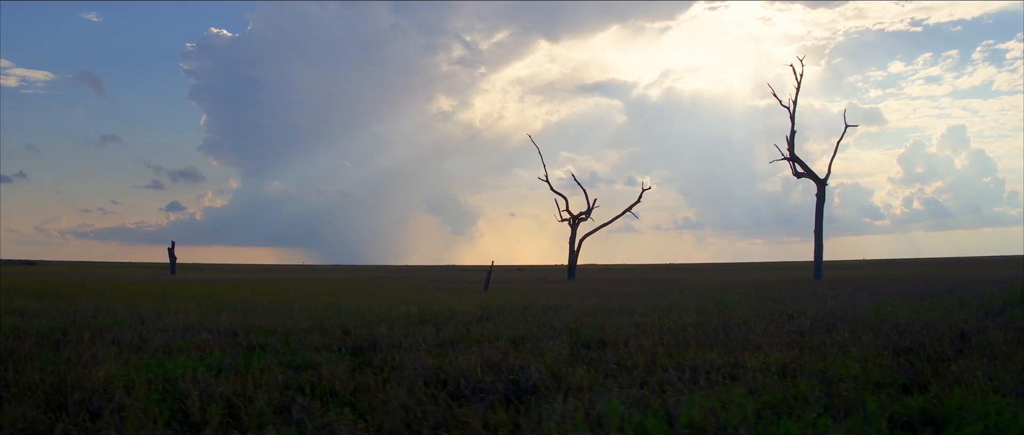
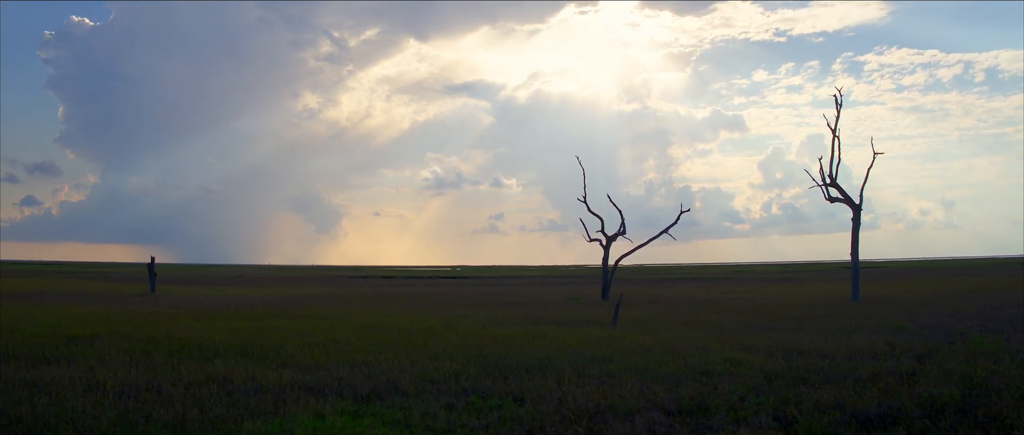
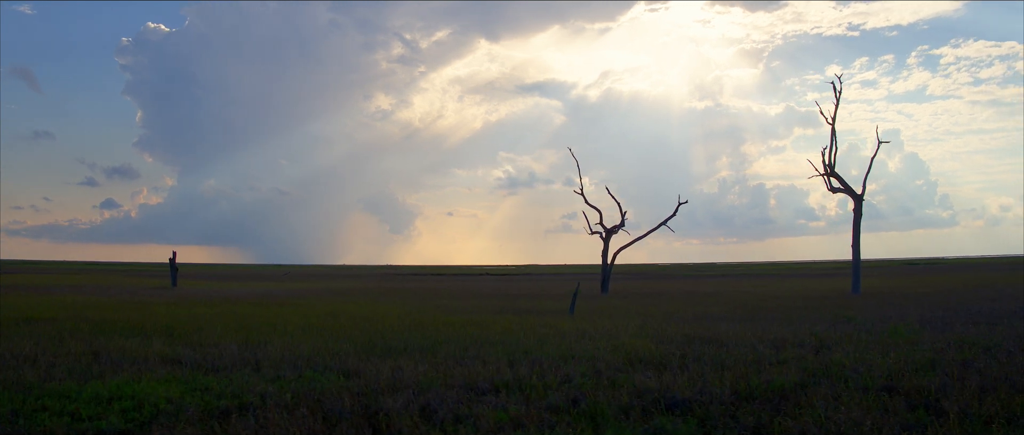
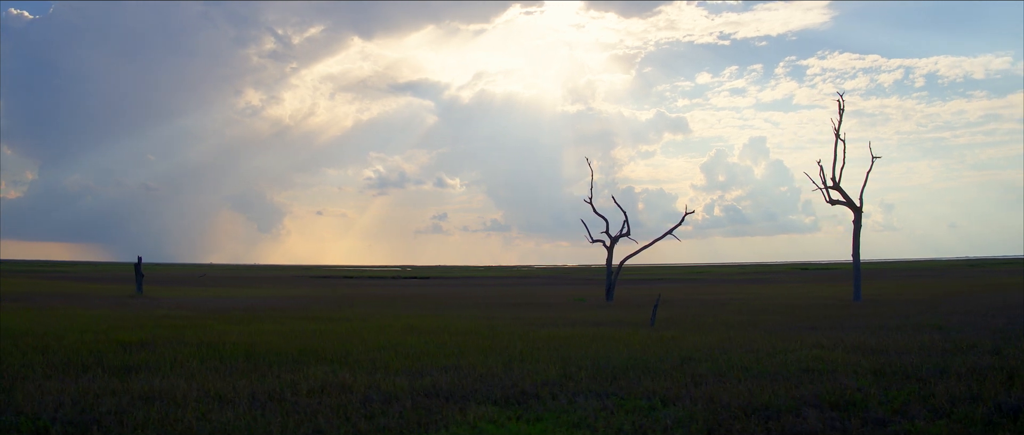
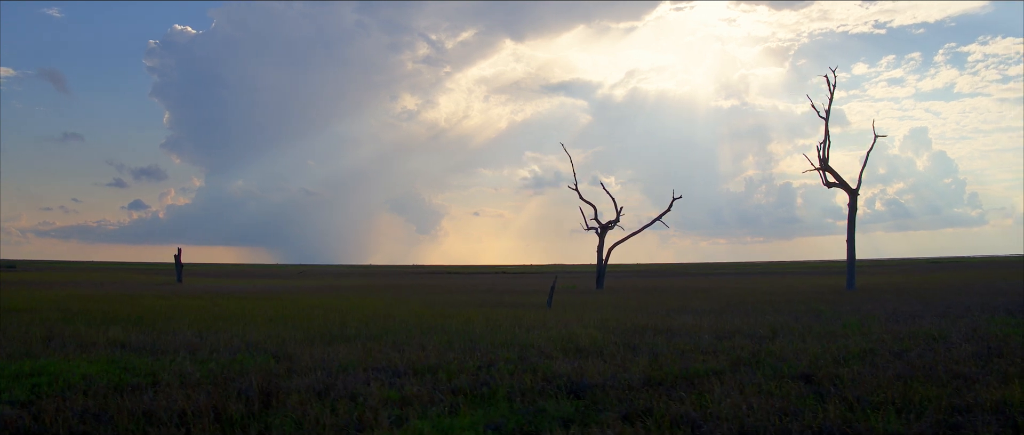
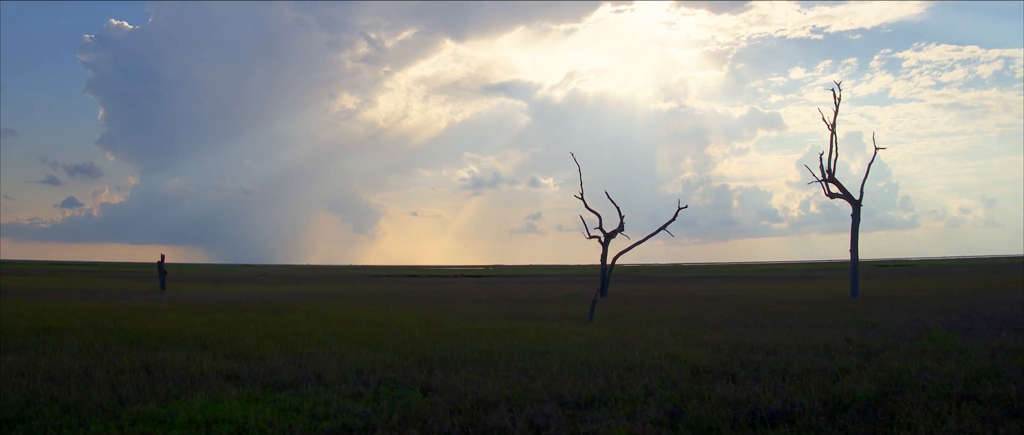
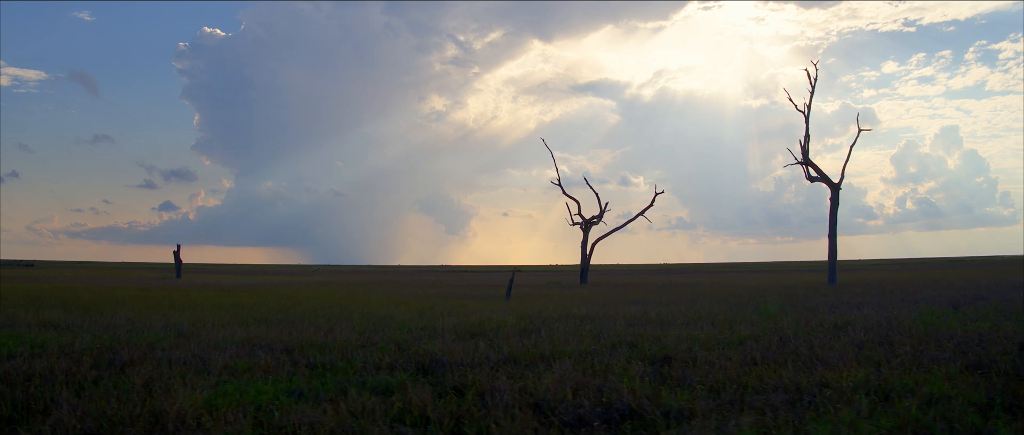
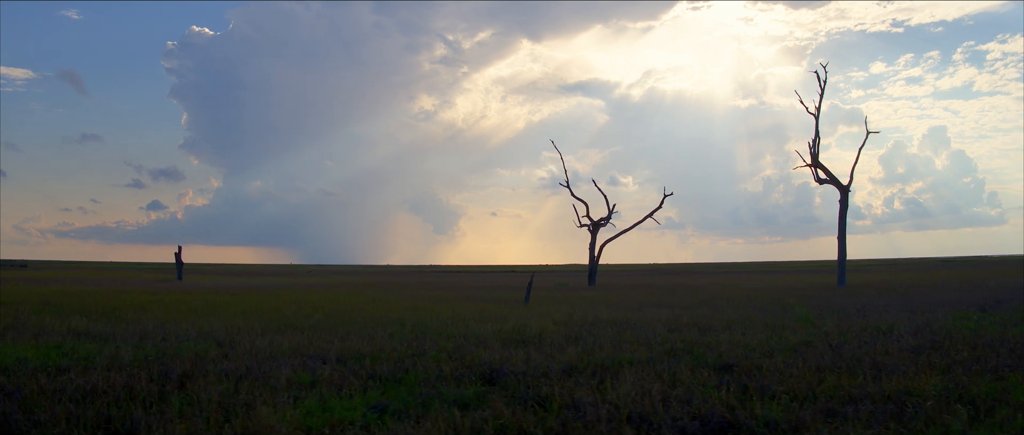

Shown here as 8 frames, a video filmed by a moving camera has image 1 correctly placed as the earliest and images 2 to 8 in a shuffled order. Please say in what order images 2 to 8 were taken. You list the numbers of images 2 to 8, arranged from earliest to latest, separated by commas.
7, 8, 5, 3, 6, 2, 4
